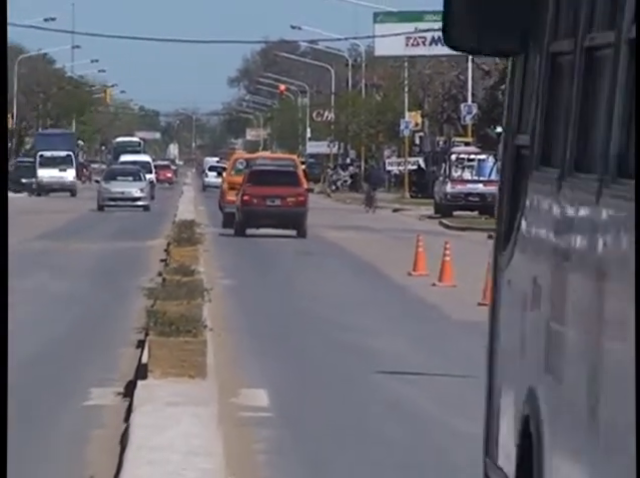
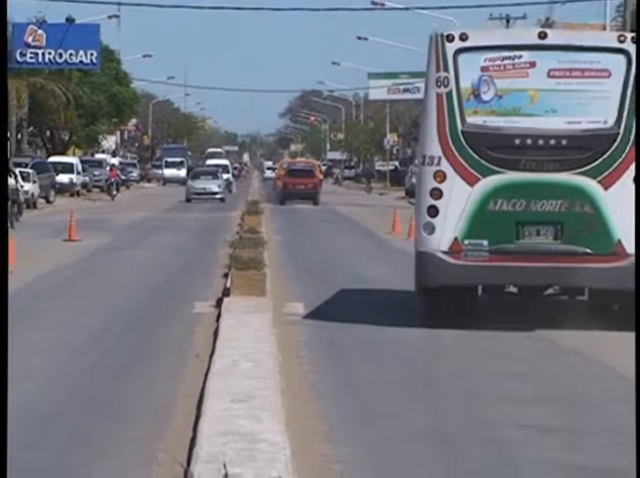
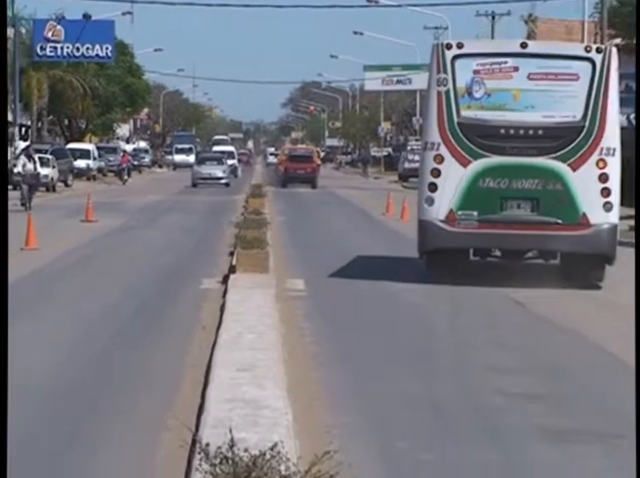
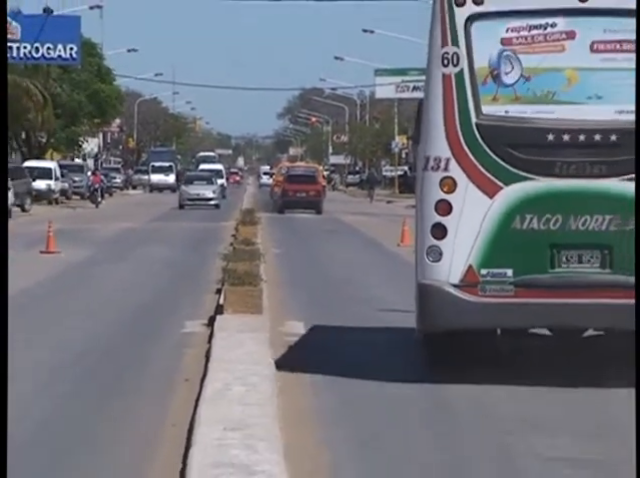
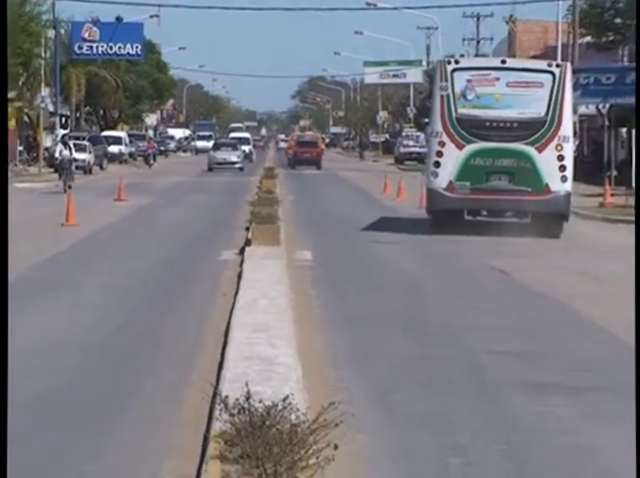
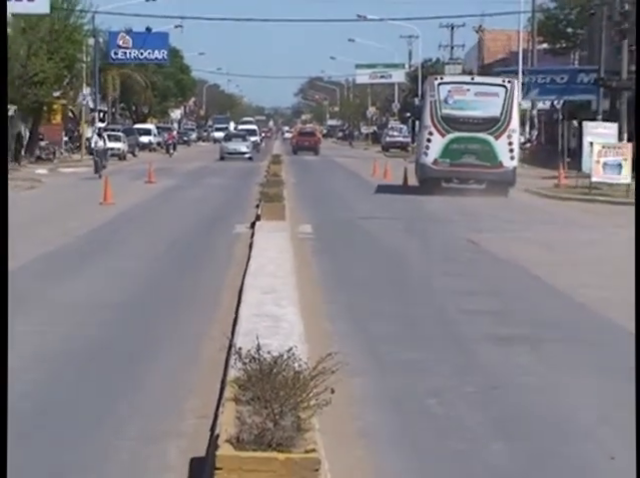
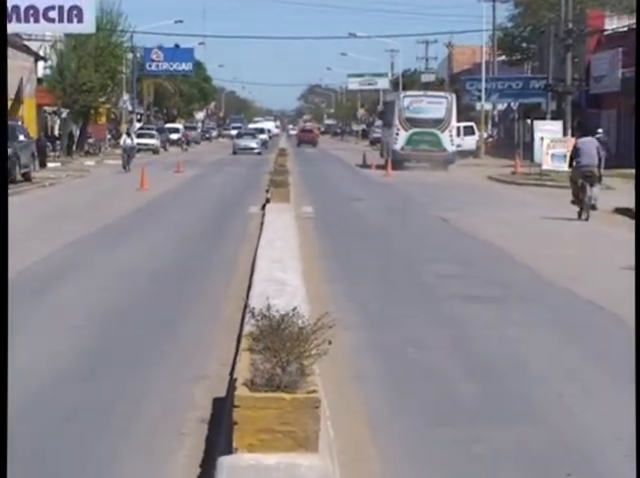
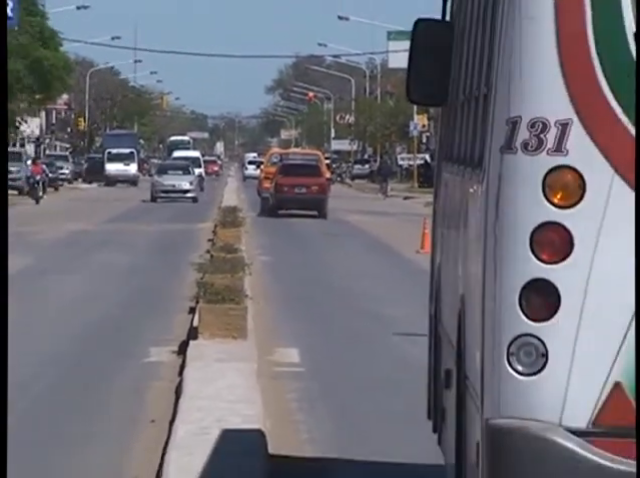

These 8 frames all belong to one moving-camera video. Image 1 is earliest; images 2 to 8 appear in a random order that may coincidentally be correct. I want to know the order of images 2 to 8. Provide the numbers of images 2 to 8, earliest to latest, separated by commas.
8, 4, 2, 3, 5, 6, 7
